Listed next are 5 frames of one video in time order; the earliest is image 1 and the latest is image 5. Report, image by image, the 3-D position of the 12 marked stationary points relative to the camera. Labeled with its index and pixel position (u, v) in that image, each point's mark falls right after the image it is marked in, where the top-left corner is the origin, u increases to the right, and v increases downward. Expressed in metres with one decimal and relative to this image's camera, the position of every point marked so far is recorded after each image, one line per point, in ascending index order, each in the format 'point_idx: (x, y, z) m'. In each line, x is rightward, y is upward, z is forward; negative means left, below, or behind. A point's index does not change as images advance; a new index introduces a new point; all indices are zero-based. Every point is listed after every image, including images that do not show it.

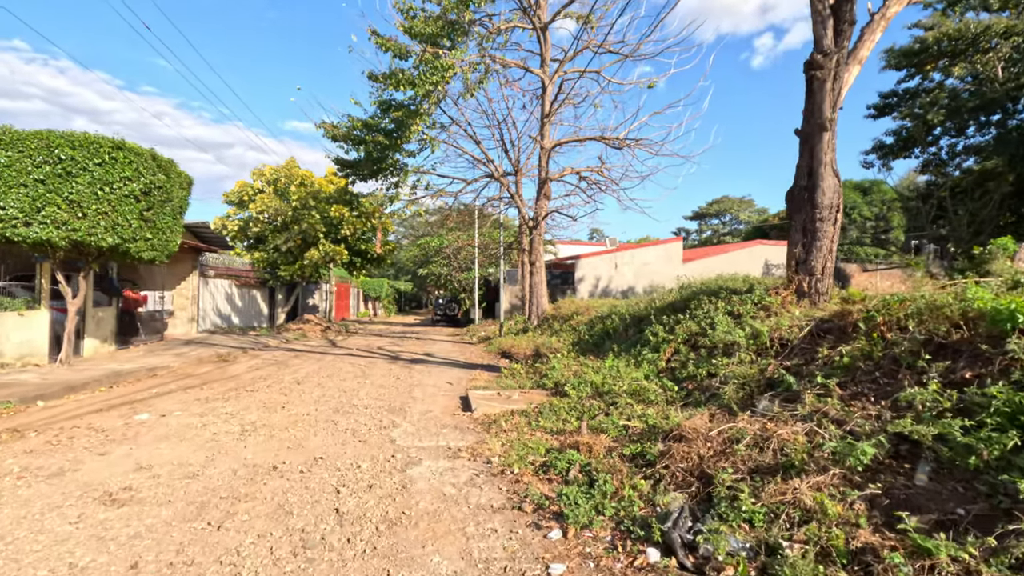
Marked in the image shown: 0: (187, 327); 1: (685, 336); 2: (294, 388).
0: (-11.5, -1.4, +18.8) m
1: (+2.4, -0.7, +7.4) m
2: (-3.6, -1.7, +8.8) m
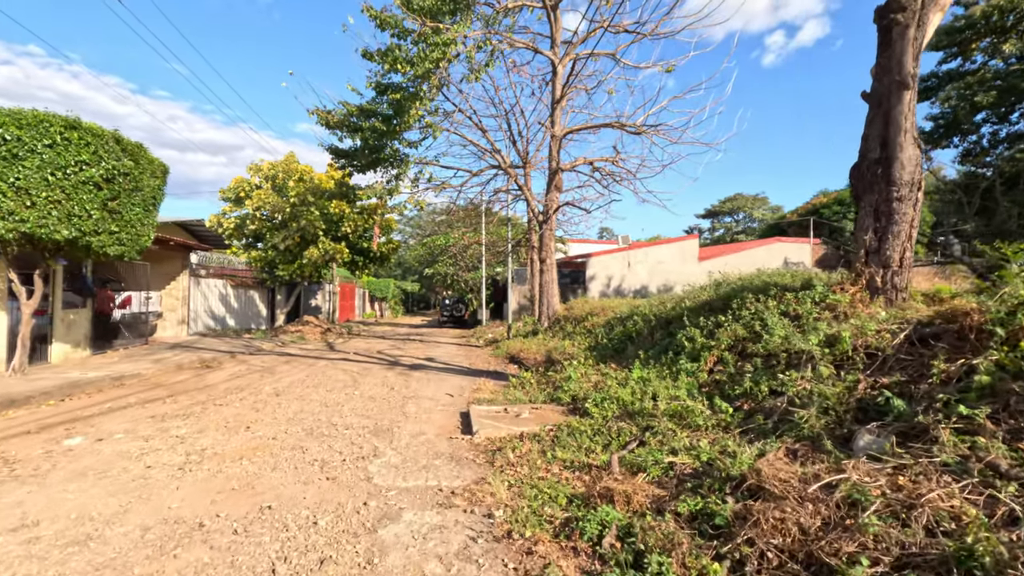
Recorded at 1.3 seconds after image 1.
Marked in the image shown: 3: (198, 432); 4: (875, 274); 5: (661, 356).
0: (-11.2, -1.4, +17.8) m
1: (+2.5, -0.6, +6.1) m
2: (-3.5, -1.6, +7.6) m
3: (-3.4, -1.6, +5.8) m
4: (+3.9, +0.2, +5.8) m
5: (+2.0, -0.9, +7.2) m
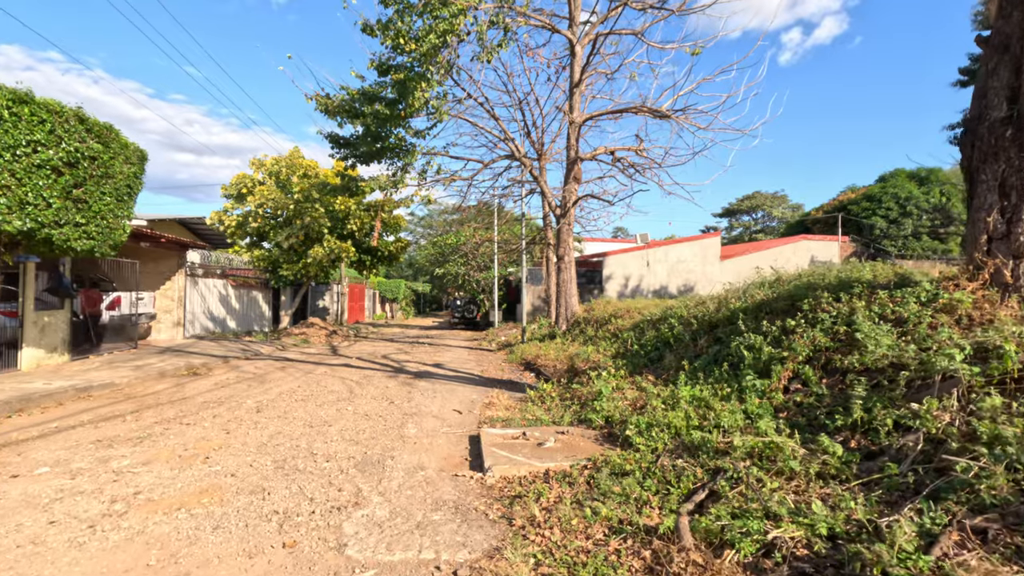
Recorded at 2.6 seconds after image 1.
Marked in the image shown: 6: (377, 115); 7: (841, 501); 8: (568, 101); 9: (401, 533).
0: (-10.7, -1.4, +16.8) m
1: (+2.7, -0.6, +4.8) m
2: (-3.2, -1.6, +6.5) m
3: (-3.2, -1.5, +4.7) m
4: (+4.1, +0.2, +4.5) m
5: (+2.2, -0.9, +5.9) m
6: (-3.1, +4.0, +12.5) m
7: (+1.8, -1.1, +2.9) m
8: (+1.5, +5.2, +14.8) m
9: (-0.7, -1.5, +3.3) m
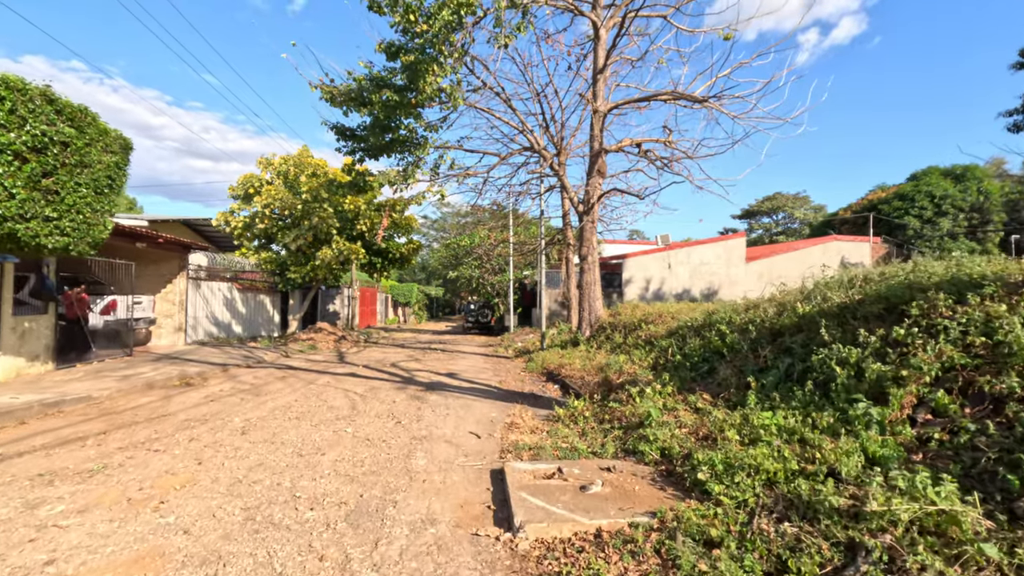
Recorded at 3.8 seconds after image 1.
0: (-10.2, -1.5, +16.0) m
1: (+2.9, -0.6, +3.7) m
2: (-2.9, -1.6, +5.5) m
3: (-3.0, -1.5, +3.7) m
4: (+4.4, +0.2, +3.3) m
5: (+2.5, -0.9, +4.8) m
6: (-2.7, +4.0, +11.5) m
7: (+2.0, -1.1, +1.8) m
8: (+2.0, +5.1, +13.7) m
9: (-0.5, -1.5, +2.3) m
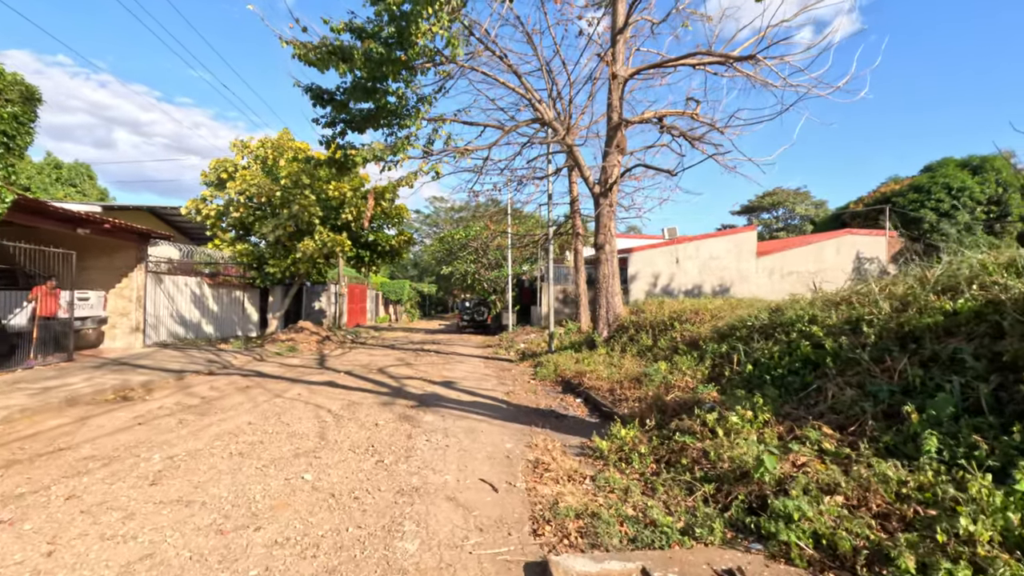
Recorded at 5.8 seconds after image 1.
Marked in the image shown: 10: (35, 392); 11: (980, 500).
0: (-10.1, -1.3, +14.0) m
1: (+3.2, -0.5, +1.9) m
2: (-2.7, -1.5, +3.6) m
3: (-2.7, -1.4, +1.8) m
4: (+4.6, +0.3, +1.5) m
5: (+2.8, -0.8, +3.0) m
6: (-2.5, +4.1, +9.6) m
7: (+2.3, -1.0, -0.1) m
8: (+2.2, +5.3, +11.9) m
9: (-0.2, -1.4, +0.4) m
10: (-7.1, -1.6, +8.0) m
11: (+2.1, -1.0, +2.5) m
